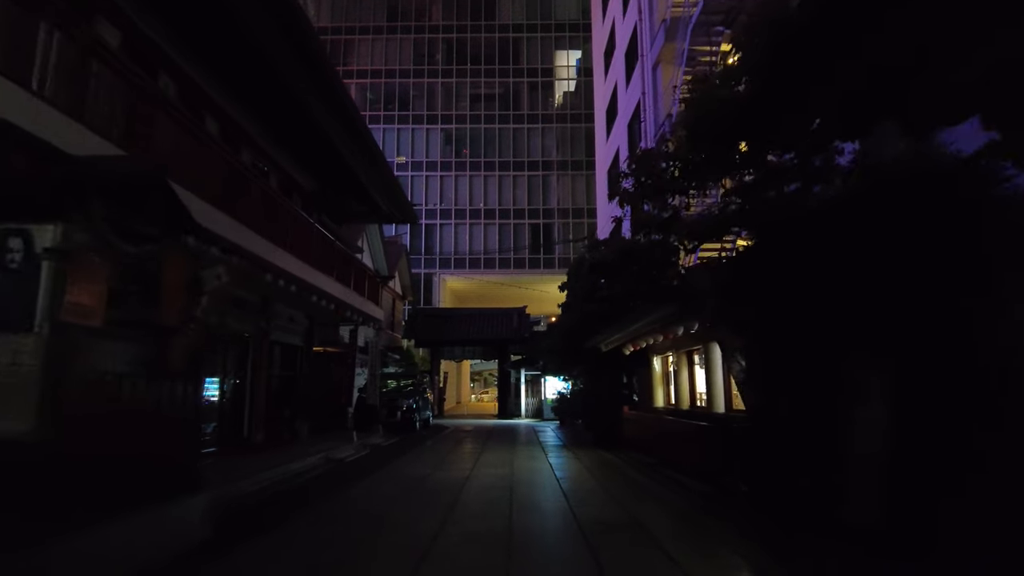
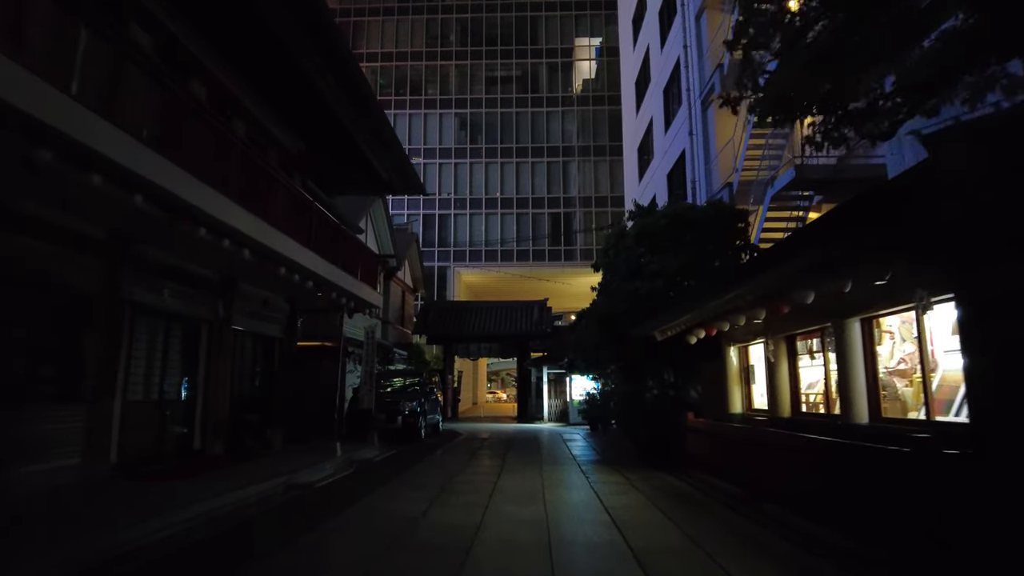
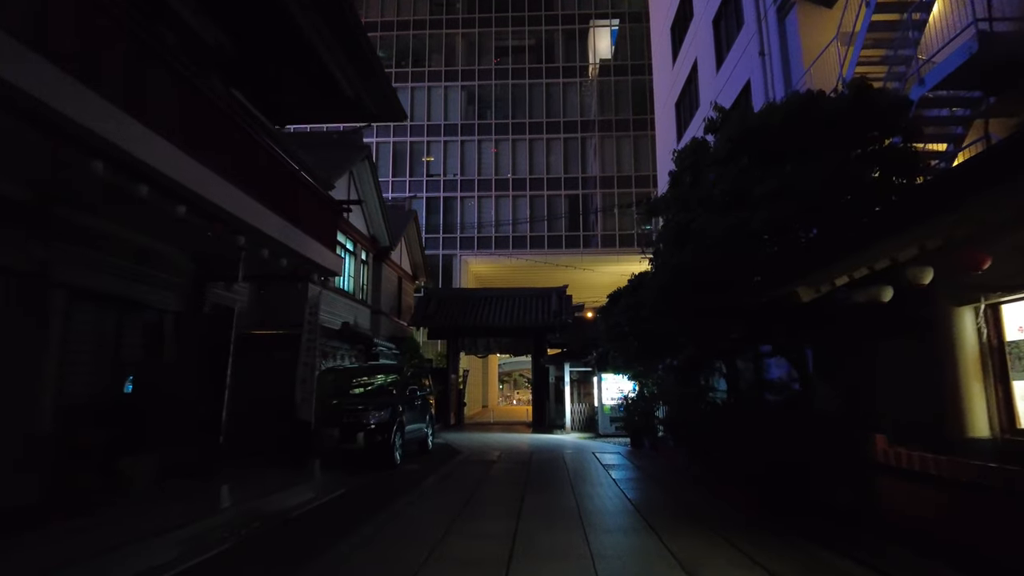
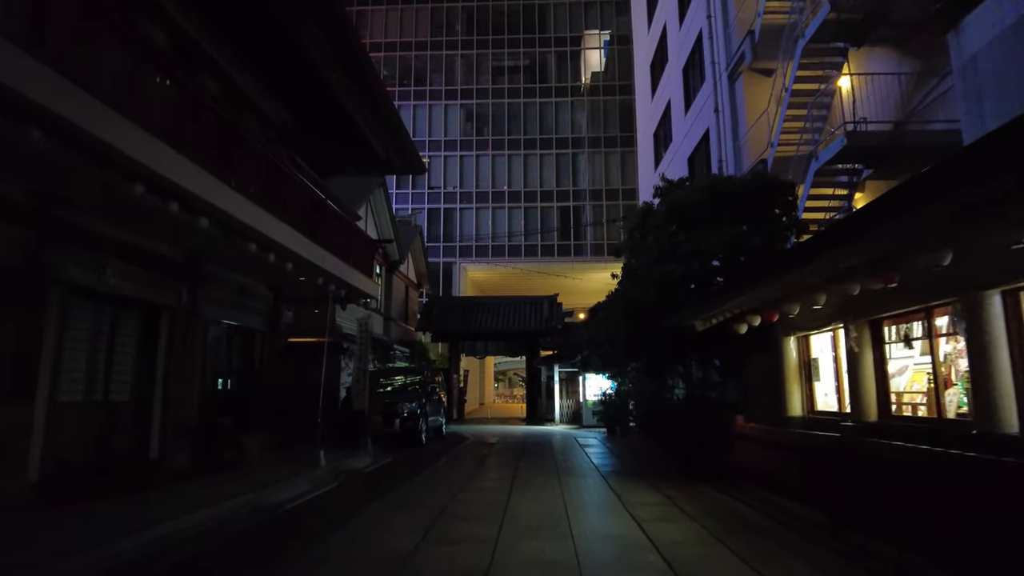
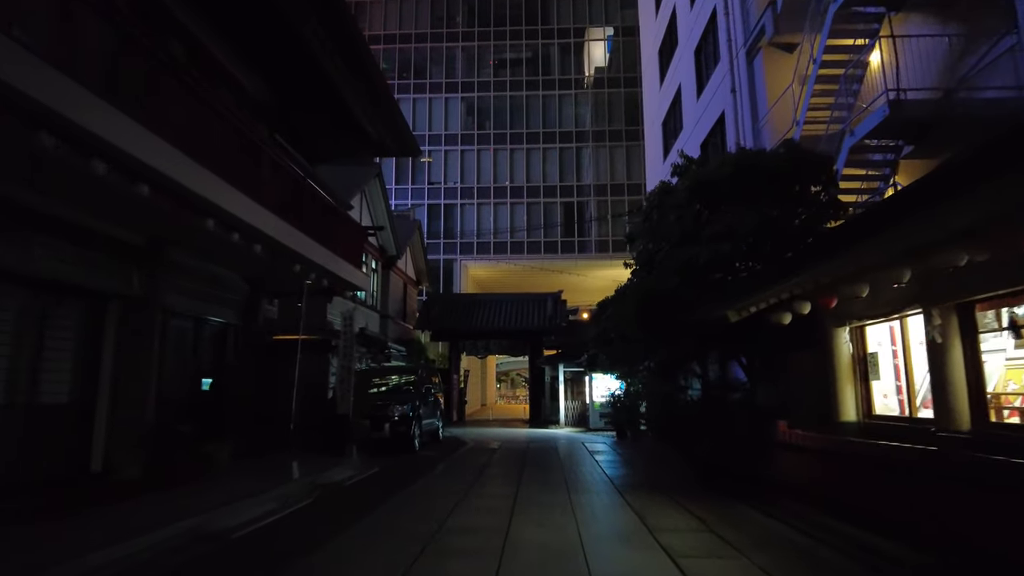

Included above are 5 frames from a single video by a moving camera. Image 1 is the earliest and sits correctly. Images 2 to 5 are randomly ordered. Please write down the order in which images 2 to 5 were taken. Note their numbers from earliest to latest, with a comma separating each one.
2, 4, 5, 3
